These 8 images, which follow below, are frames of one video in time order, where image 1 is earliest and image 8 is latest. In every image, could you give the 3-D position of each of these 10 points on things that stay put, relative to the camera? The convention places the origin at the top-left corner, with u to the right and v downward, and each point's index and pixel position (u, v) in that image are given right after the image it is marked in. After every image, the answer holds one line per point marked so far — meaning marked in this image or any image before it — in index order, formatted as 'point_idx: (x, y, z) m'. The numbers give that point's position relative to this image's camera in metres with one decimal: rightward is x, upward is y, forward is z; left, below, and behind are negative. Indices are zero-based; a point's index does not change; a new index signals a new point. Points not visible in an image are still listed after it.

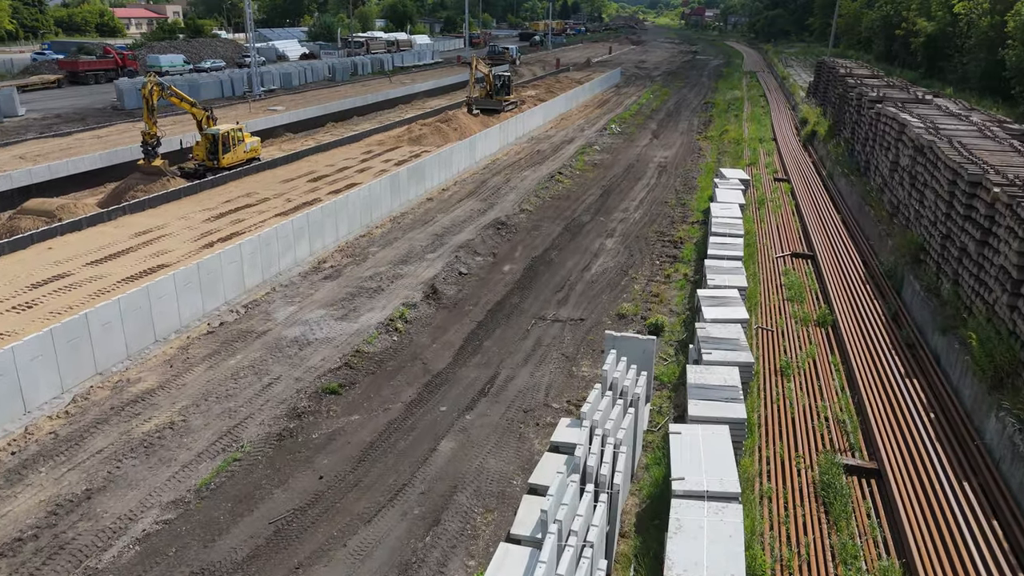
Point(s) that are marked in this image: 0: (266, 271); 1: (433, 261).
0: (-5.6, +0.4, +16.7) m
1: (-1.9, +0.6, +17.7) m
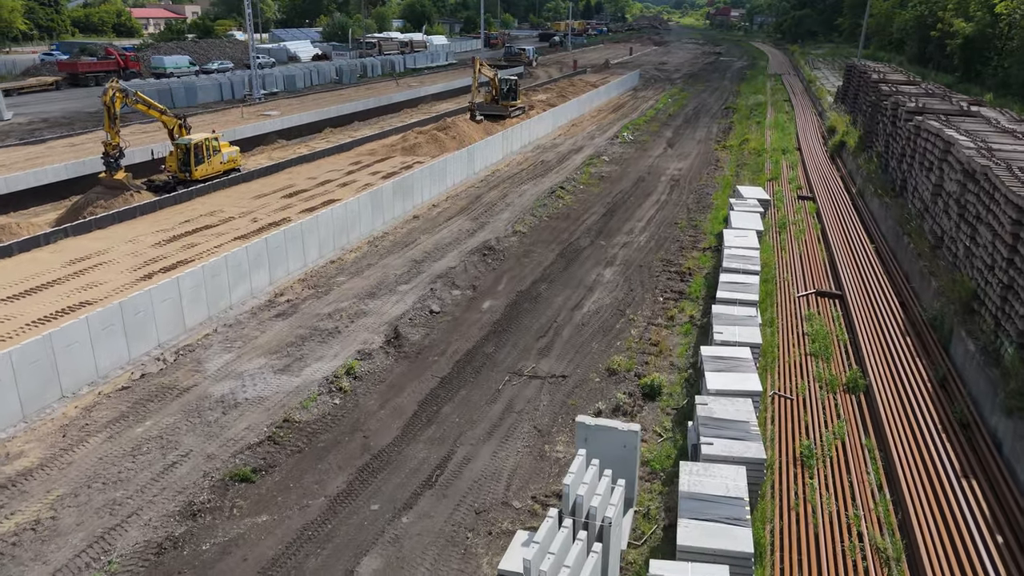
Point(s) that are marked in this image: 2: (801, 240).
0: (-6.0, -0.4, +14.7) m
1: (-2.3, -0.1, +15.6) m
2: (+7.3, +1.2, +18.4) m
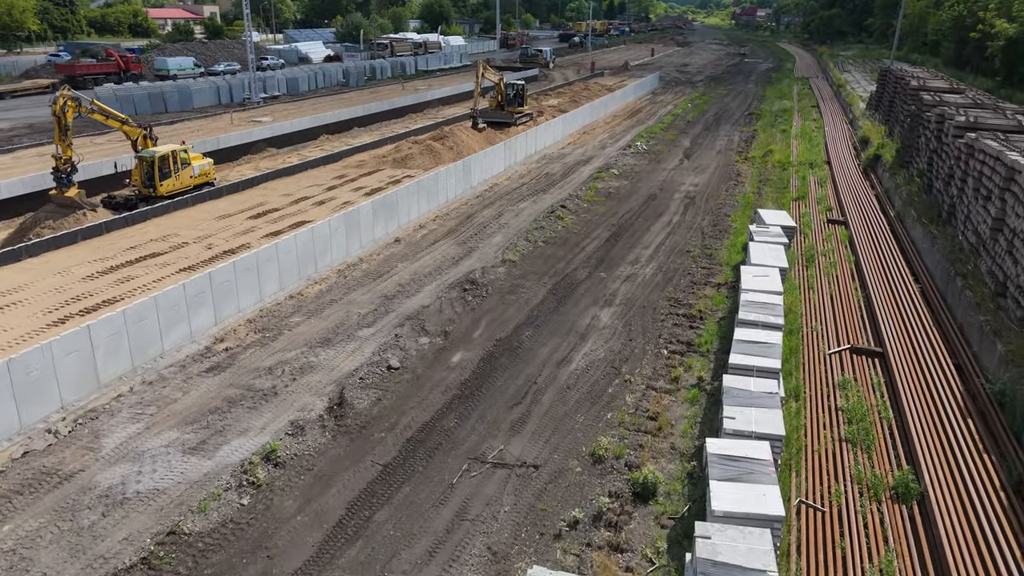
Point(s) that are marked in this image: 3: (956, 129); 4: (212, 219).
0: (-6.4, -1.2, +12.6) m
1: (-2.7, -1.0, +13.3) m
2: (+6.9, +0.2, +15.9) m
3: (+10.6, +3.8, +17.5) m
4: (-7.7, +1.8, +19.0) m
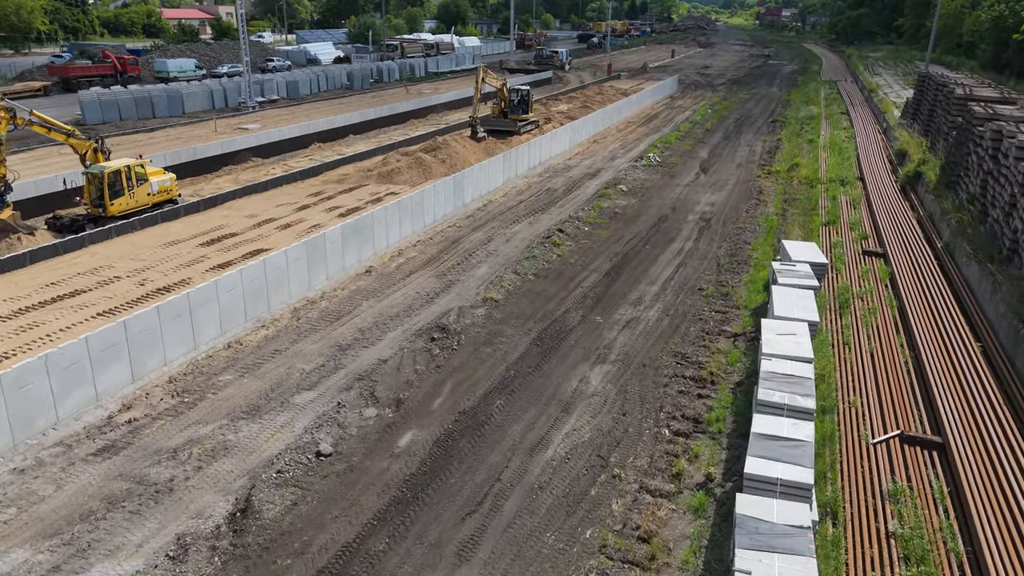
0: (-6.9, -2.0, +10.3) m
1: (-3.2, -1.9, +11.0) m
2: (+6.5, -0.8, +13.3) m
3: (+10.2, +2.8, +14.8) m
4: (-8.1, +1.0, +16.7) m
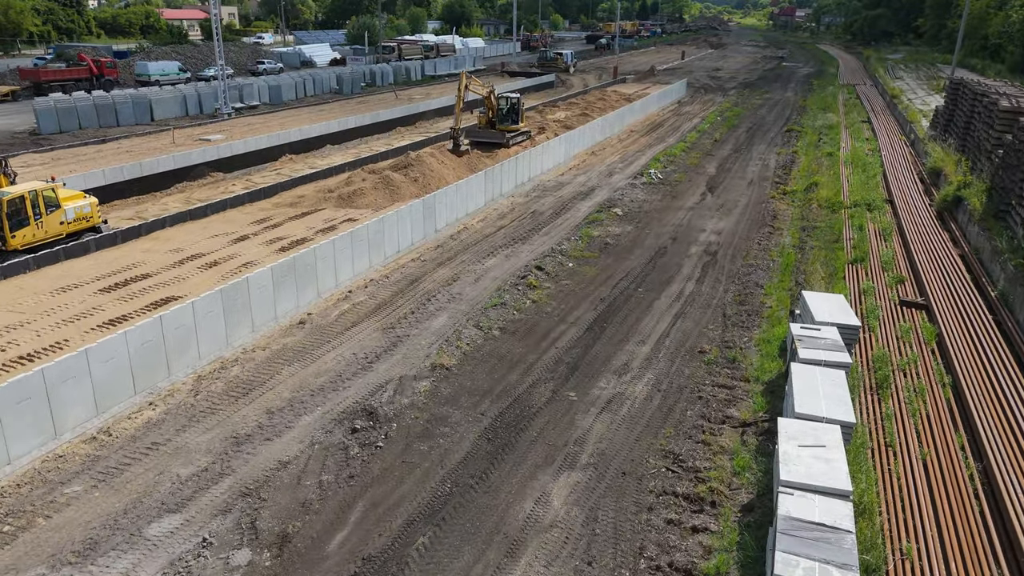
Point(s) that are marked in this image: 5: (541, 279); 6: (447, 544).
0: (-7.8, -3.1, +7.5) m
1: (-4.0, -2.9, +8.1) m
2: (+5.7, -1.9, +10.3) m
3: (+9.5, +1.7, +11.7) m
4: (-8.8, -0.1, +13.9) m
5: (+0.7, +0.2, +16.5) m
6: (-0.7, -2.9, +8.2) m
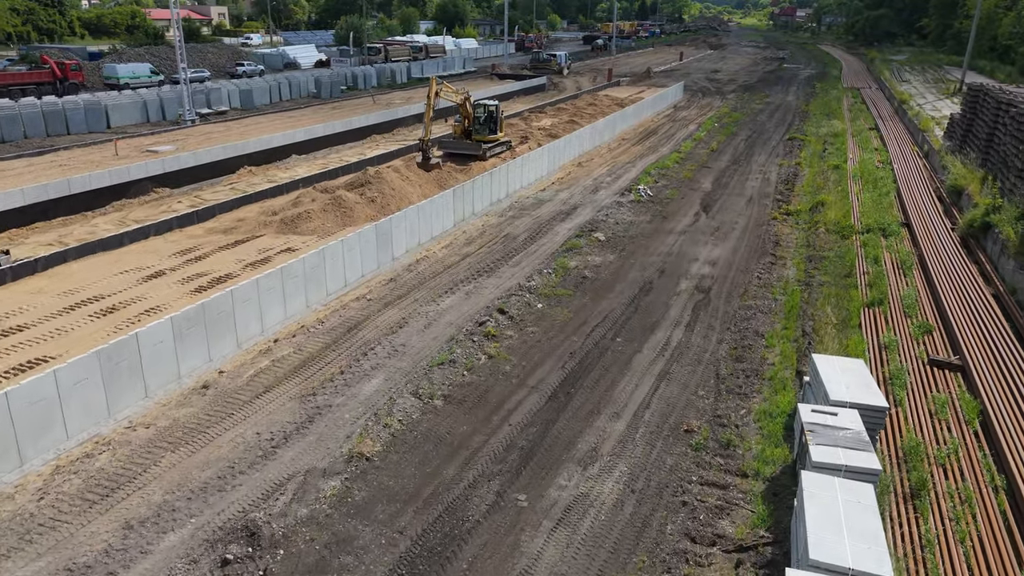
0: (-8.6, -4.0, +5.0) m
1: (-4.9, -3.9, +5.6) m
2: (+4.9, -2.8, +7.8) m
3: (+8.6, +0.7, +9.2) m
4: (-9.6, -1.0, +11.4) m
5: (-0.2, -0.7, +14.0) m
6: (-1.6, -3.8, +5.7) m
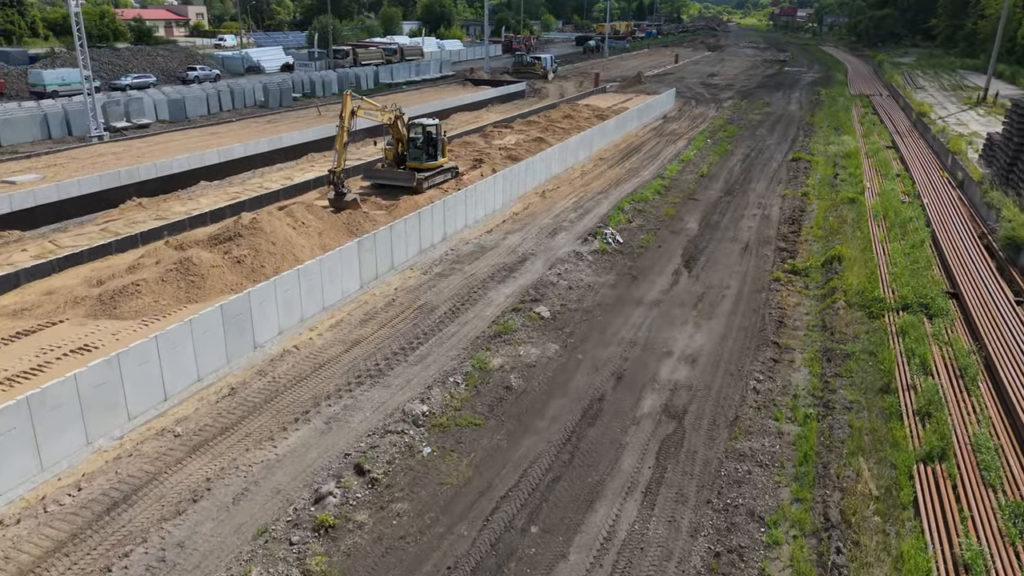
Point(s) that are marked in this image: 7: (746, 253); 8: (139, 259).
0: (-10.4, -5.8, -0.1) m
1: (-6.6, -5.7, +0.5) m
2: (+3.2, -4.6, +2.7) m
3: (+6.9, -1.1, +4.2) m
4: (-11.4, -2.9, +6.3) m
5: (-1.9, -2.6, +8.9) m
6: (-3.3, -5.6, +0.6) m
7: (+6.0, +1.0, +18.6) m
8: (-7.6, +0.7, +15.0) m
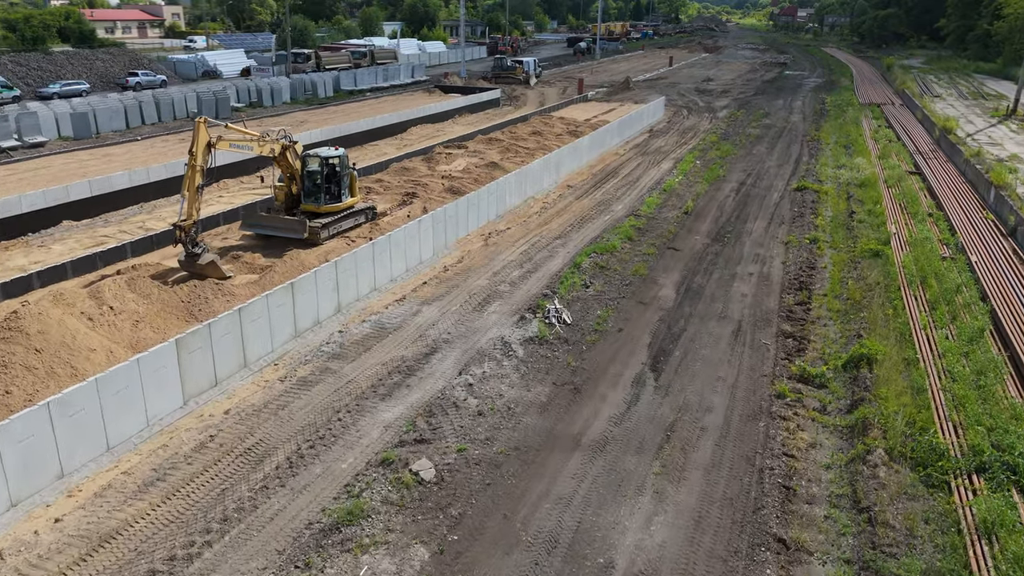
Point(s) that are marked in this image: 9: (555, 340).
0: (-12.1, -7.7, -5.2) m
1: (-8.3, -7.6, -4.6) m
2: (+1.4, -6.5, -2.4) m
3: (+5.2, -3.0, -0.9) m
4: (-13.1, -4.7, +1.2) m
5: (-3.7, -4.4, +3.8) m
6: (-5.0, -7.5, -4.5) m
7: (+4.2, -0.9, +13.5) m
8: (-9.3, -1.2, +9.9) m
9: (+0.8, -0.9, +13.5) m
